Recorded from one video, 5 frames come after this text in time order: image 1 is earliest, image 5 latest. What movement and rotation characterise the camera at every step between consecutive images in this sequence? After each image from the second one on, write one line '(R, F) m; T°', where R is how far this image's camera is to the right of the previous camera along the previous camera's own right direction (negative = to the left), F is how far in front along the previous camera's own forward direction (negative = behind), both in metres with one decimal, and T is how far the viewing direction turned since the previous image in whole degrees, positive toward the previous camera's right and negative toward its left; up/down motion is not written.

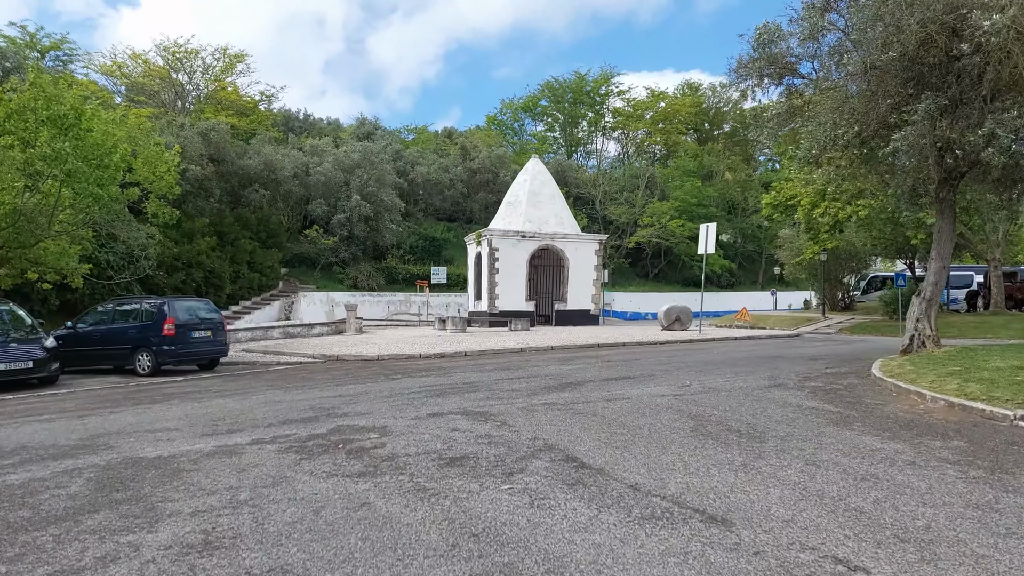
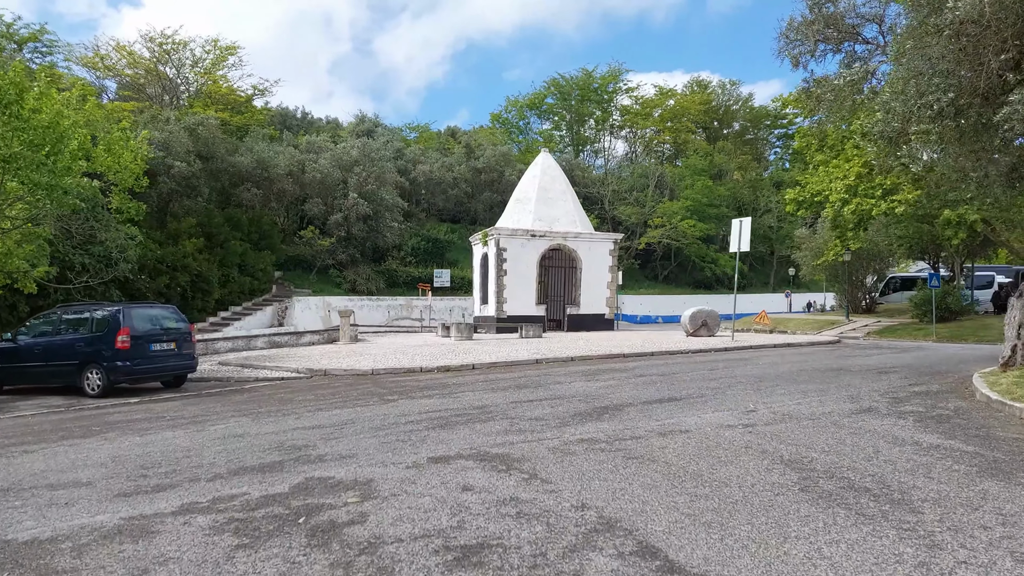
(-0.2, +1.8) m; 0°
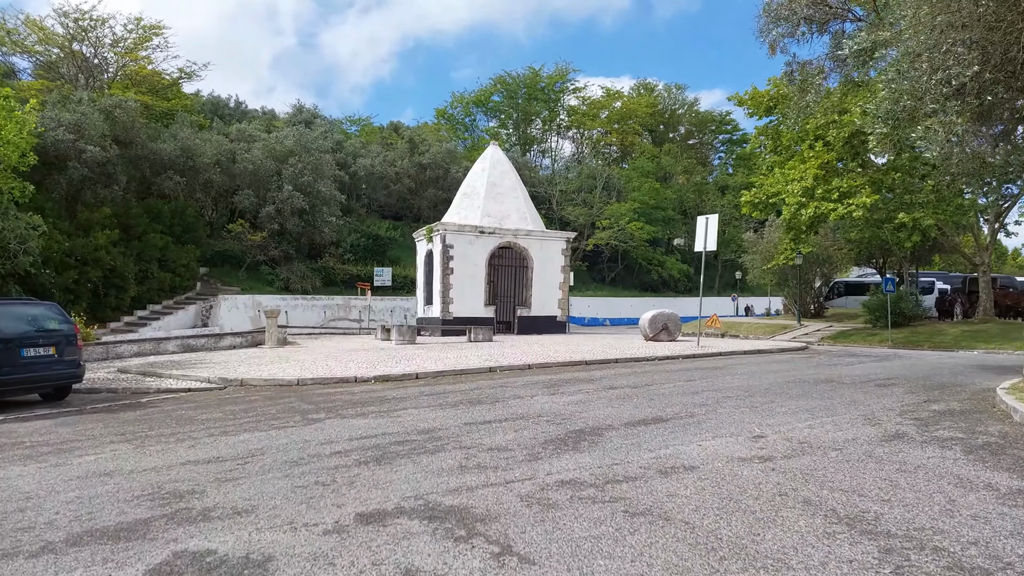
(-0.1, +1.5) m; +5°
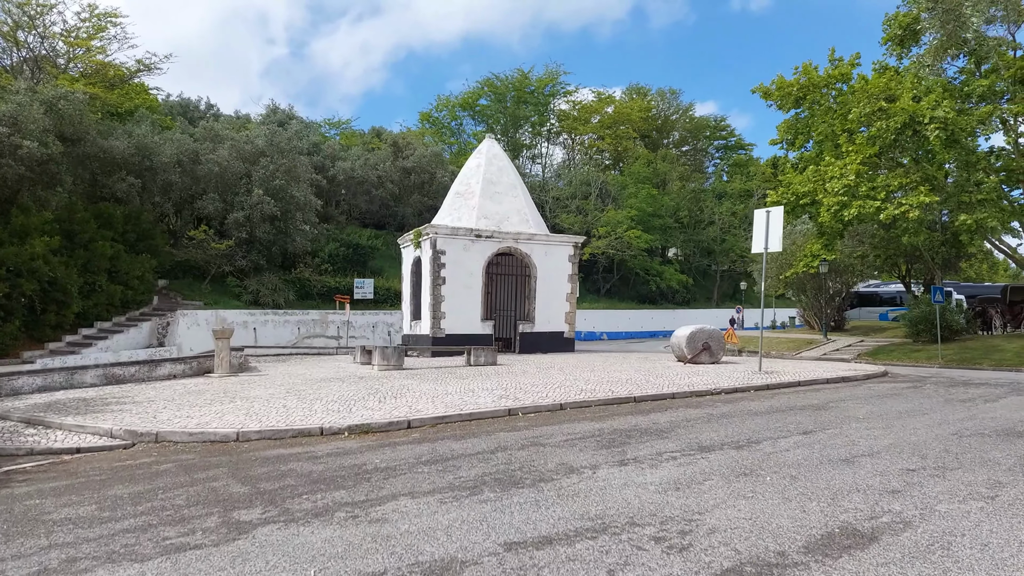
(-0.5, +3.1) m; +1°
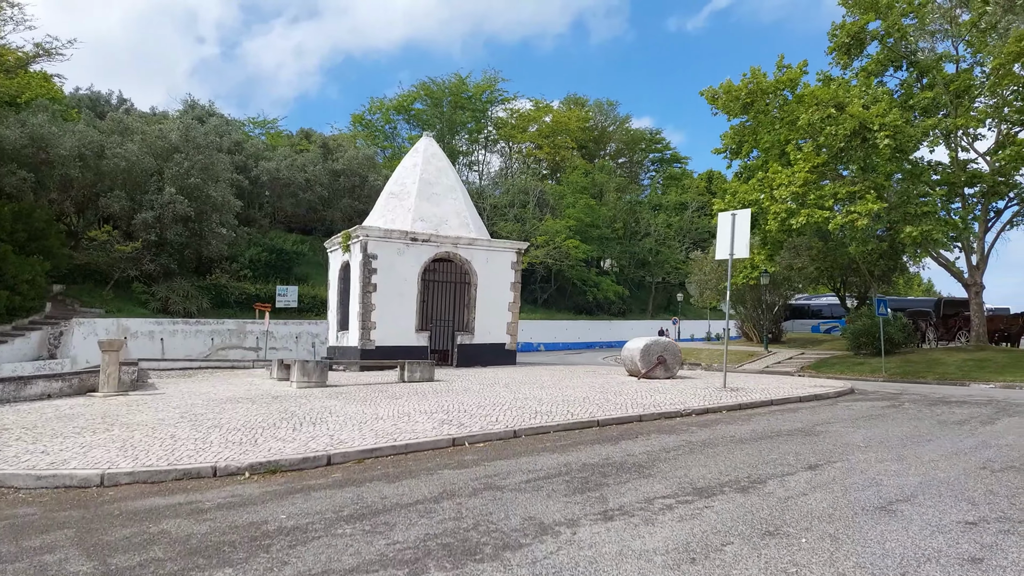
(-0.1, +1.4) m; +6°
